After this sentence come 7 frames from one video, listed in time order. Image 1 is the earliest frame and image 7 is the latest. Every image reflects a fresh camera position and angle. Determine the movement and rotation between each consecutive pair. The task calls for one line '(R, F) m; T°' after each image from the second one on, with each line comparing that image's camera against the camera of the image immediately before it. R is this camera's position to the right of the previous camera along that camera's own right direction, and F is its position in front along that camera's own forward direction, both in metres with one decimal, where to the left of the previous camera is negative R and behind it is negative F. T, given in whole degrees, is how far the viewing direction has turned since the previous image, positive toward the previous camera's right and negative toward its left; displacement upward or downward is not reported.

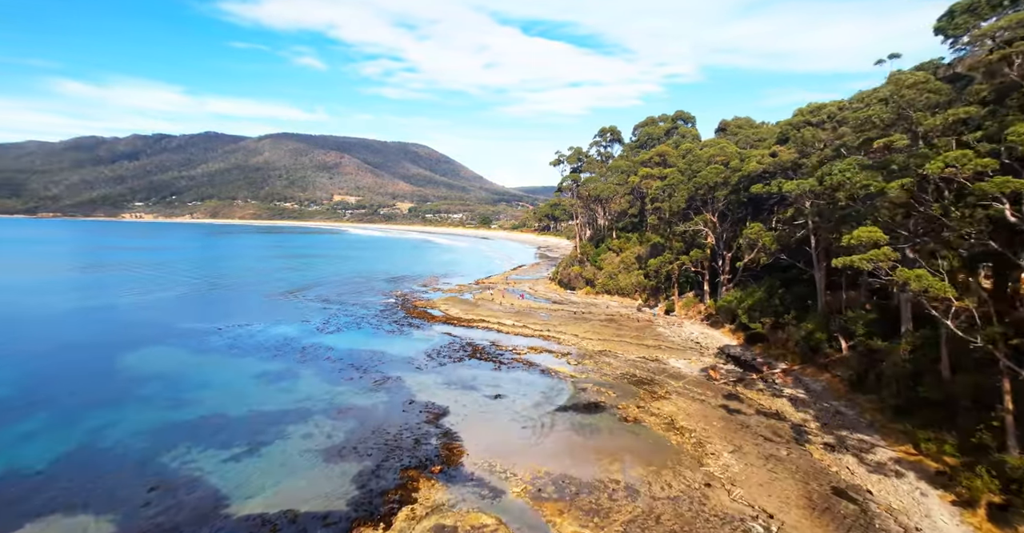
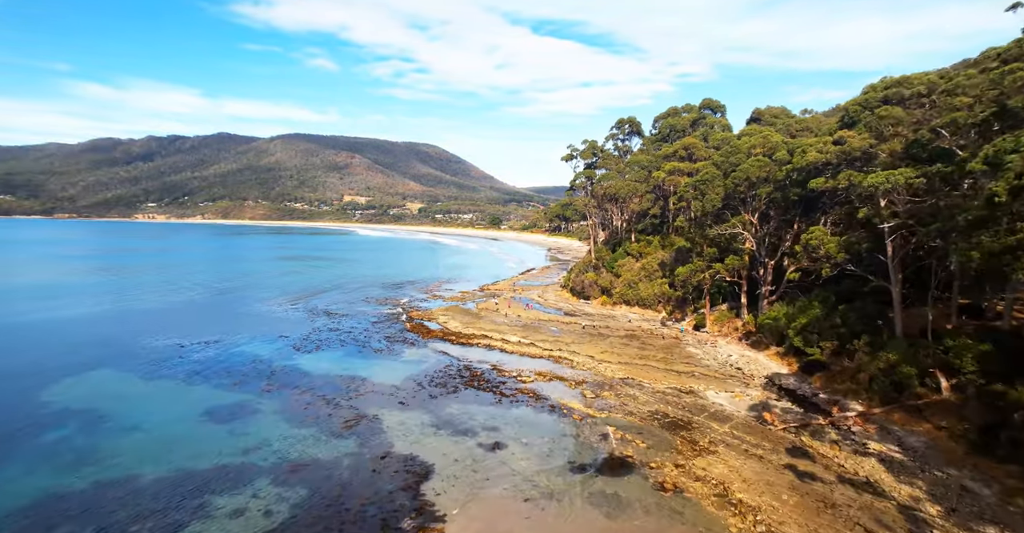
(+0.3, +5.0) m; -1°
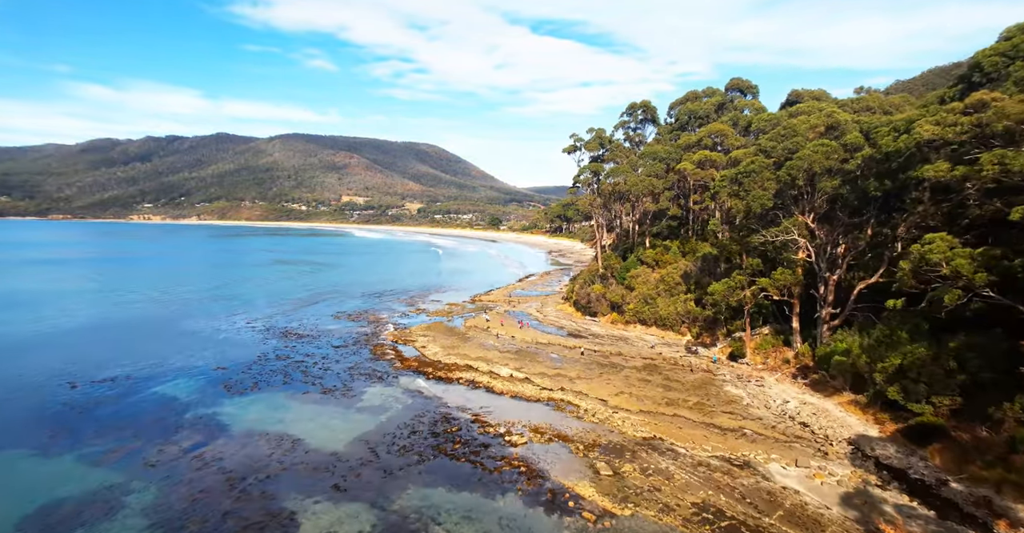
(+0.5, +7.0) m; 0°
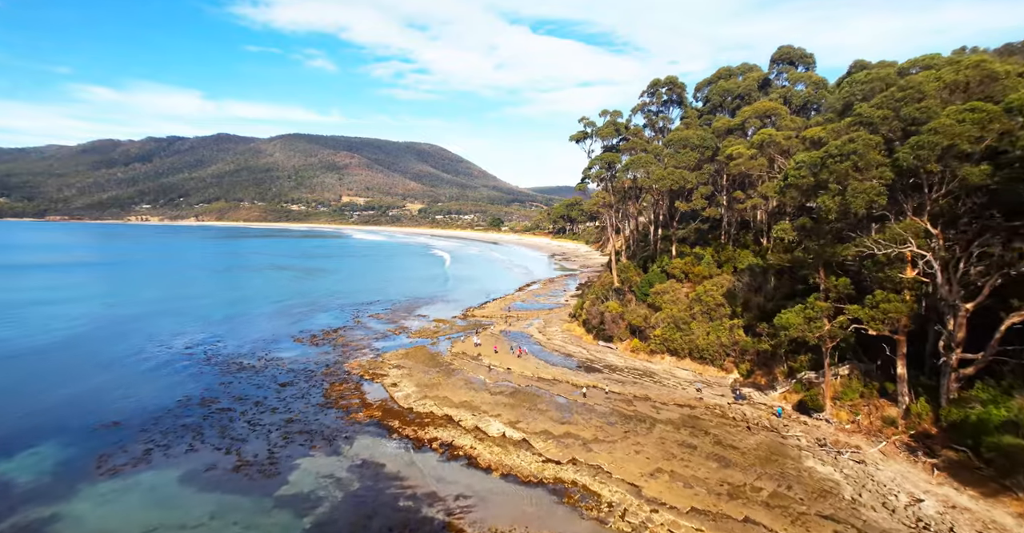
(+0.4, +7.5) m; 0°
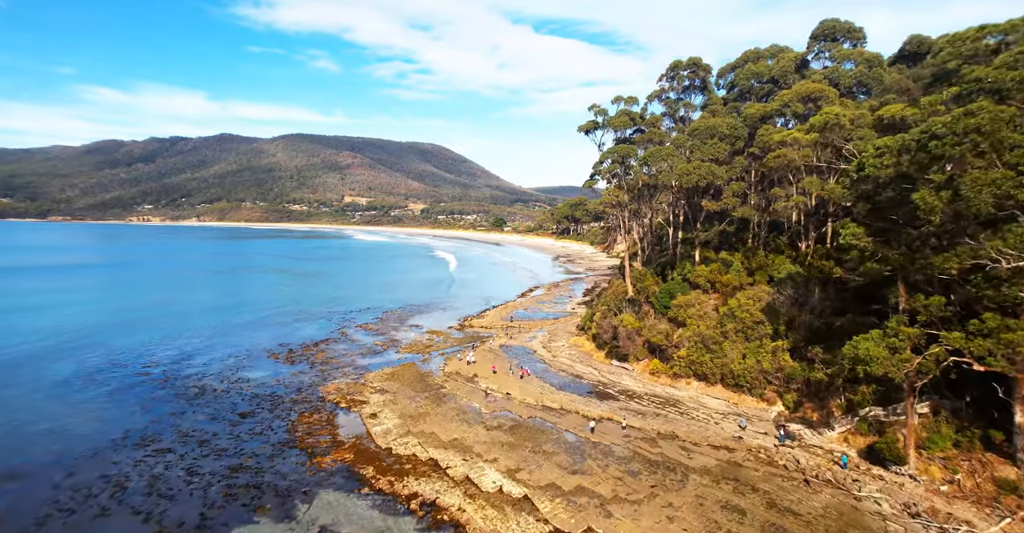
(+0.1, +4.2) m; 0°
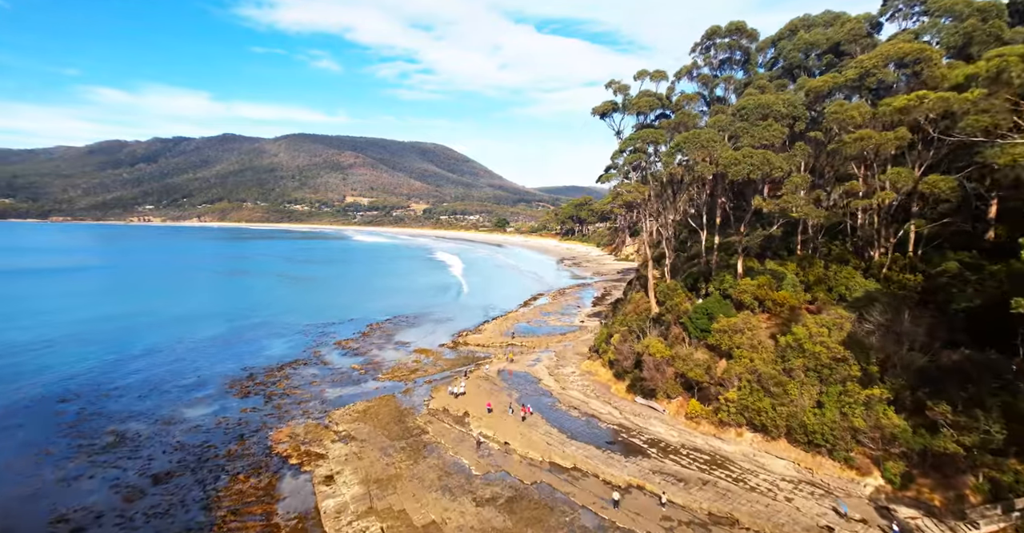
(+0.2, +5.7) m; 0°
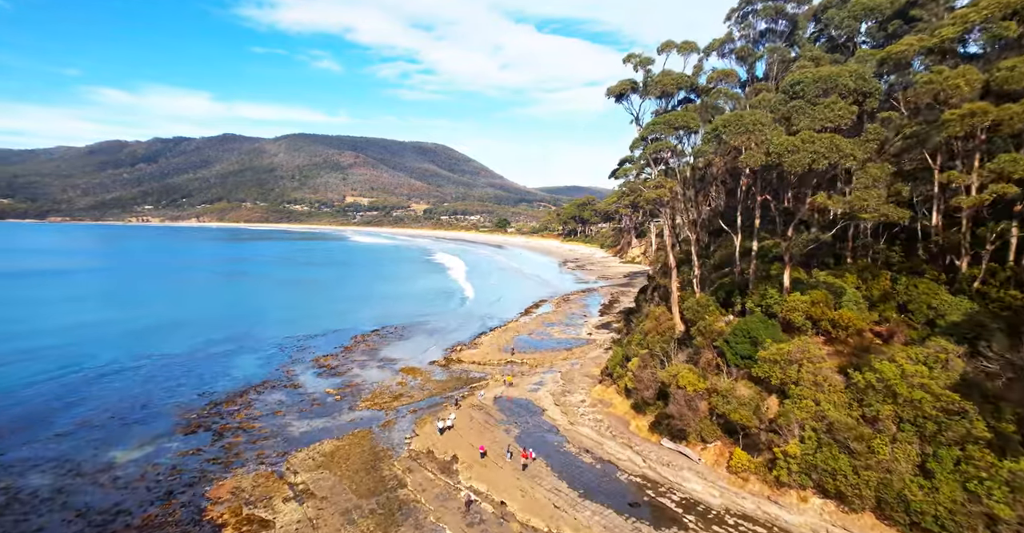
(+0.1, +4.3) m; 0°
